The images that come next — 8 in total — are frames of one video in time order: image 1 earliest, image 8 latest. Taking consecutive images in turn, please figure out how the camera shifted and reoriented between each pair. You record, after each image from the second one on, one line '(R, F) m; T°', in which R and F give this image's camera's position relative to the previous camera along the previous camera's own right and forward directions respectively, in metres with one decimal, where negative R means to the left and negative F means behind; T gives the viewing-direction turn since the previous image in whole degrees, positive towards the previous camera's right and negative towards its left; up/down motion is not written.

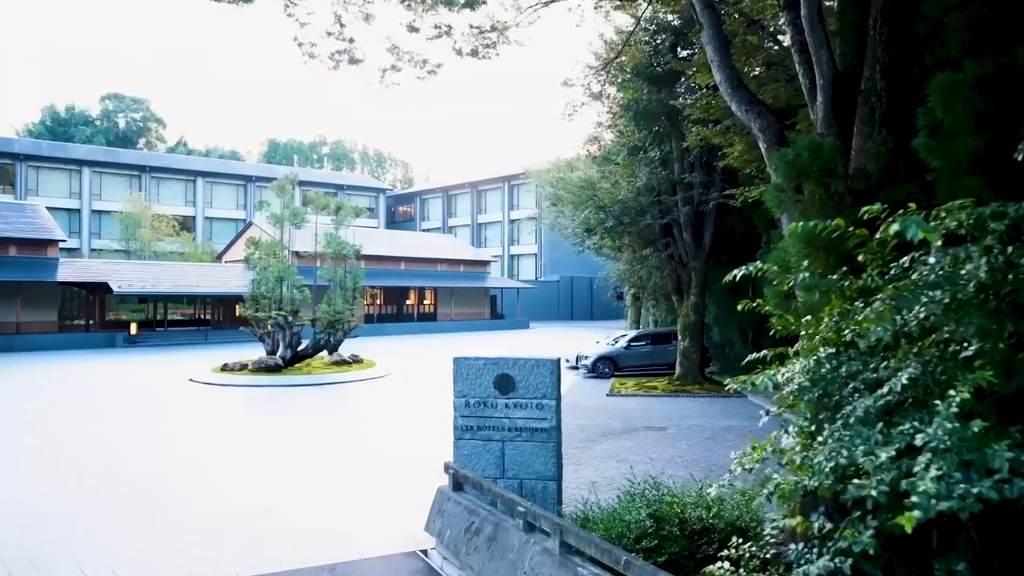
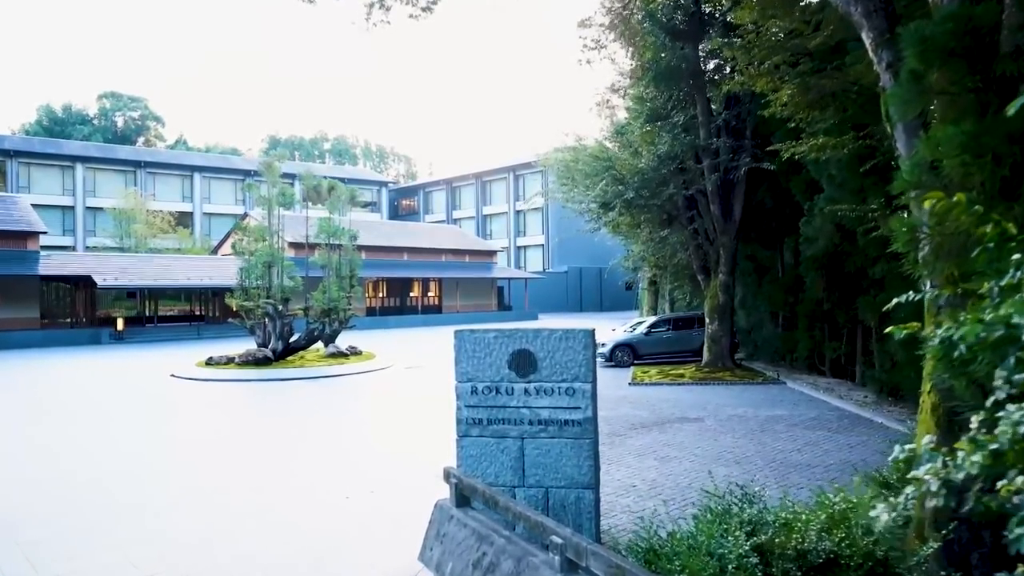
(-0.1, +1.8) m; 0°
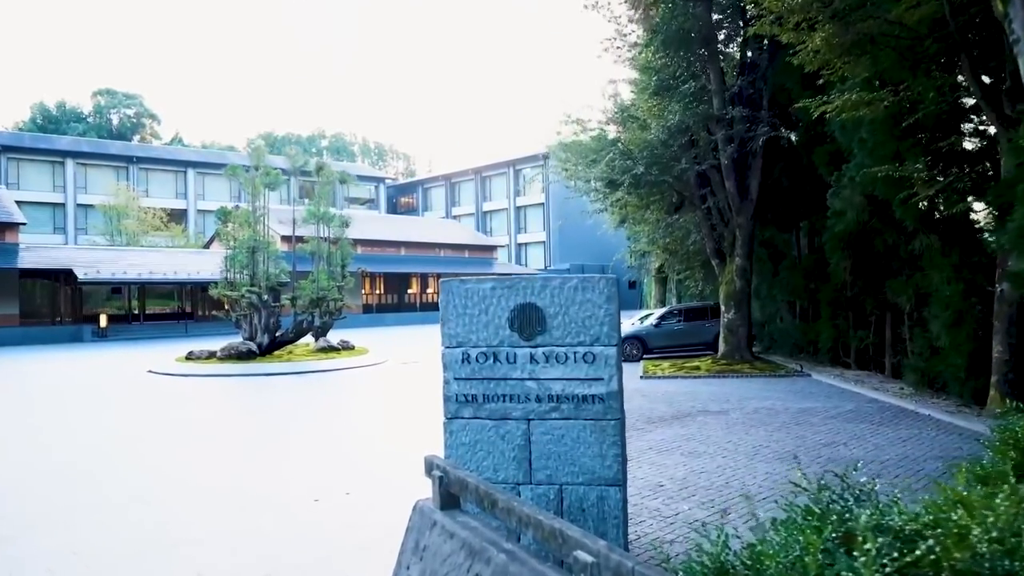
(0.0, +1.3) m; 0°
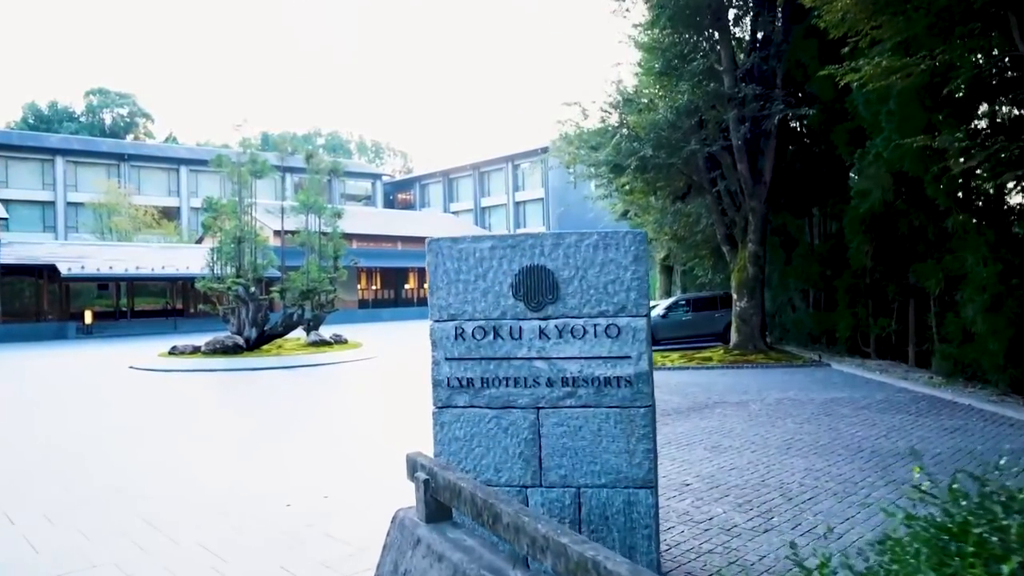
(0.0, +0.8) m; 0°
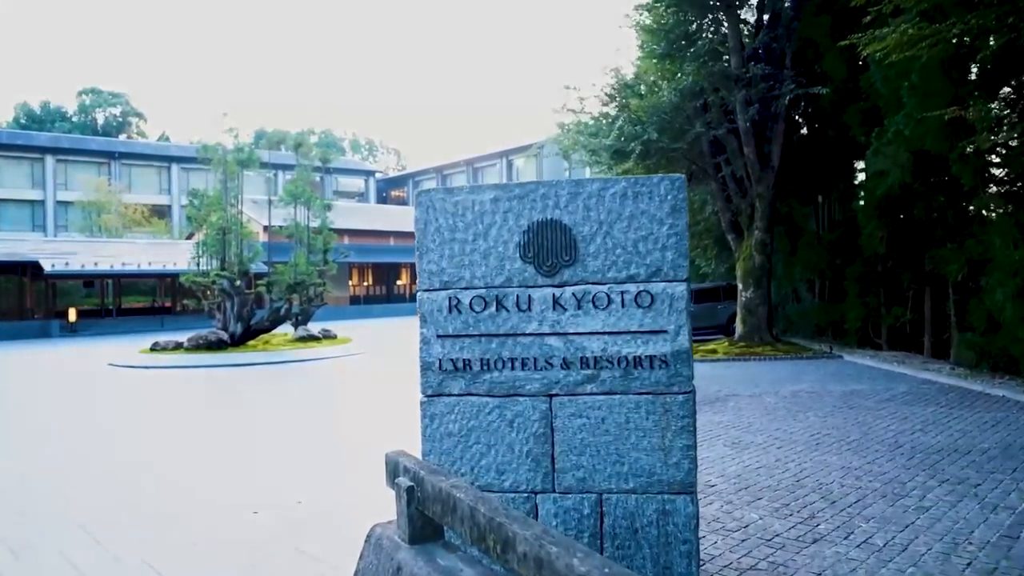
(0.0, +0.7) m; 0°
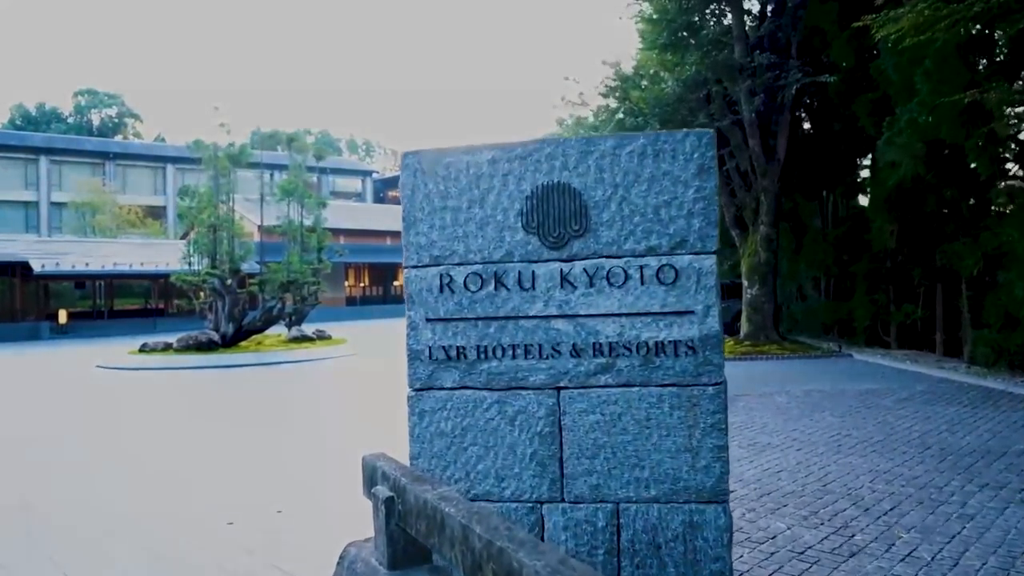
(0.0, +0.4) m; 0°
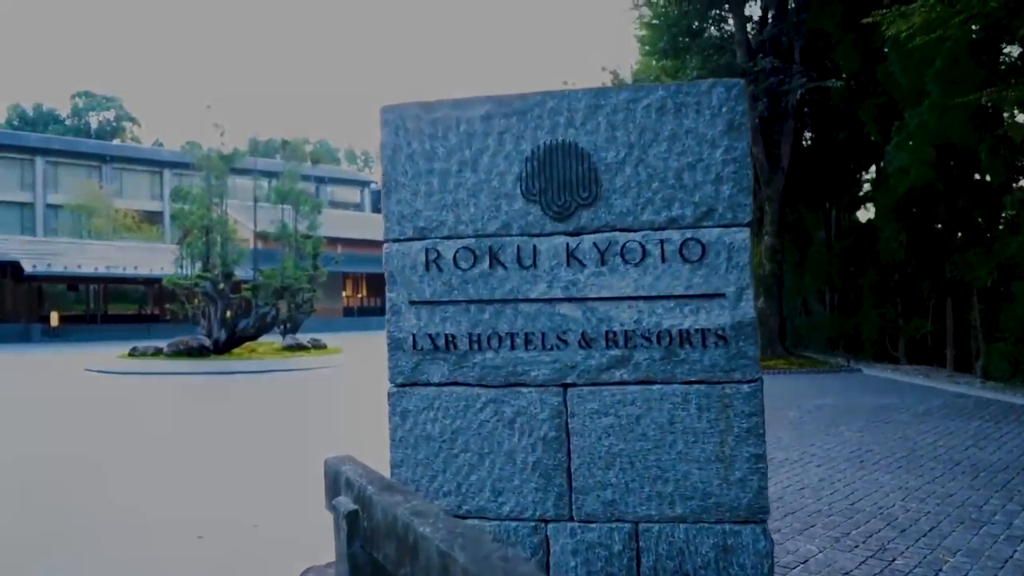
(0.0, +0.4) m; 0°
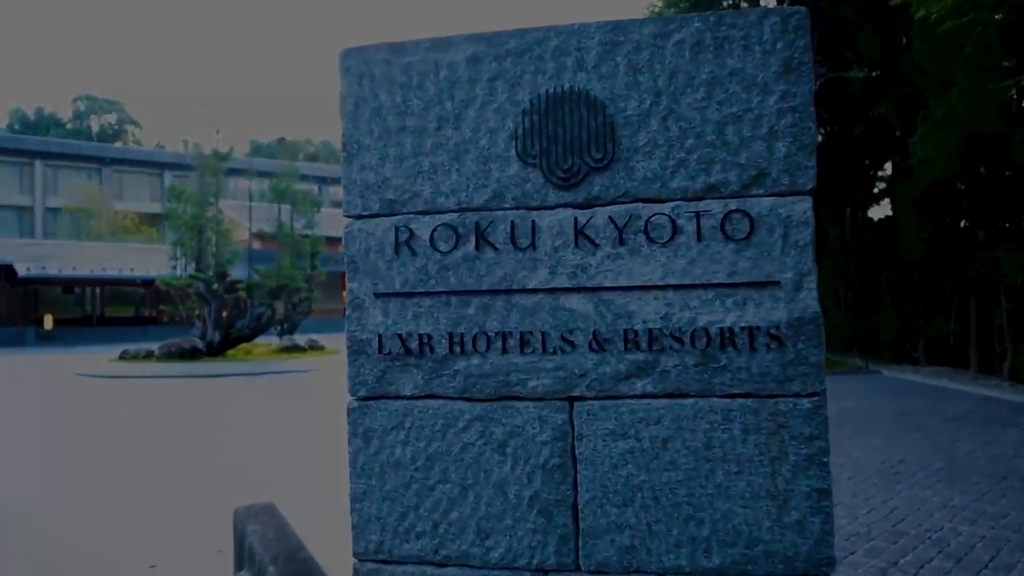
(0.0, +0.5) m; 0°
